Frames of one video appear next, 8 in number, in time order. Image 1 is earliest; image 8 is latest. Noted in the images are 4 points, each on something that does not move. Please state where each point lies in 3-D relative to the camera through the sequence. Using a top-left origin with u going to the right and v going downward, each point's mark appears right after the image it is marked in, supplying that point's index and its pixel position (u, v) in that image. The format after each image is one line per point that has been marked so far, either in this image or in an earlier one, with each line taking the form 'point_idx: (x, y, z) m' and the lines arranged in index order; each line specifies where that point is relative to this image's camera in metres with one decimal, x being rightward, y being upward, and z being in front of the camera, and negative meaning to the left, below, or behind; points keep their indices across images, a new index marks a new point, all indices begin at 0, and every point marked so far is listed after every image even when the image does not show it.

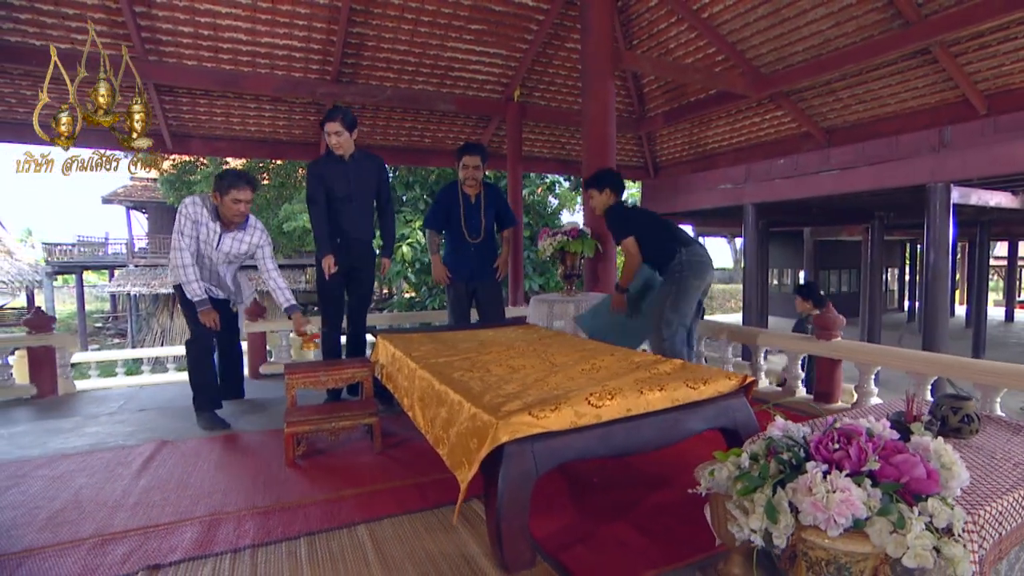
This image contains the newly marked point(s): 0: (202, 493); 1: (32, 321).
0: (-1.9, -1.3, +2.6) m
1: (-4.9, -0.4, +4.1) m
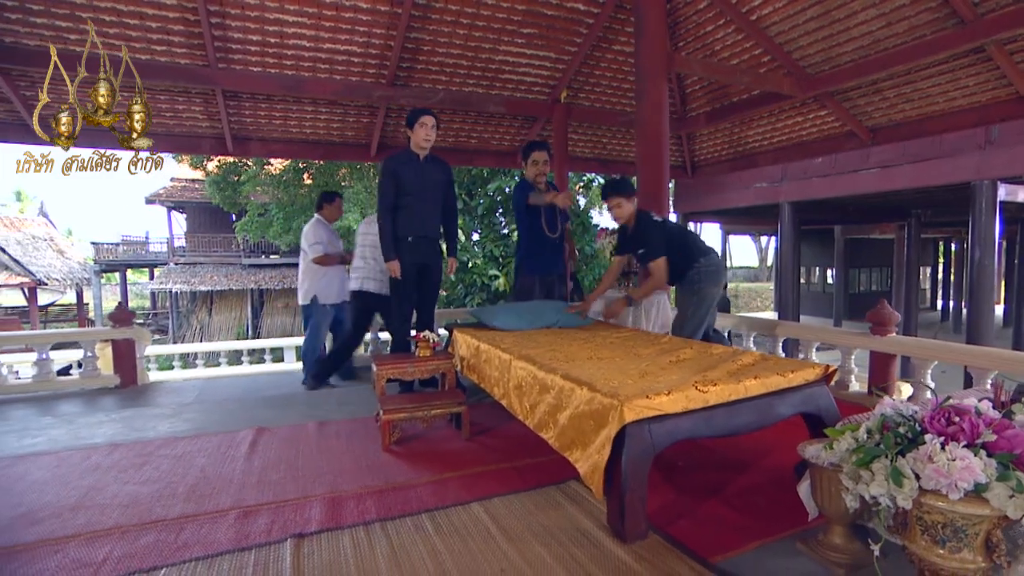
0: (-1.3, -1.3, +2.8) m
1: (-4.2, -0.3, +4.3) m
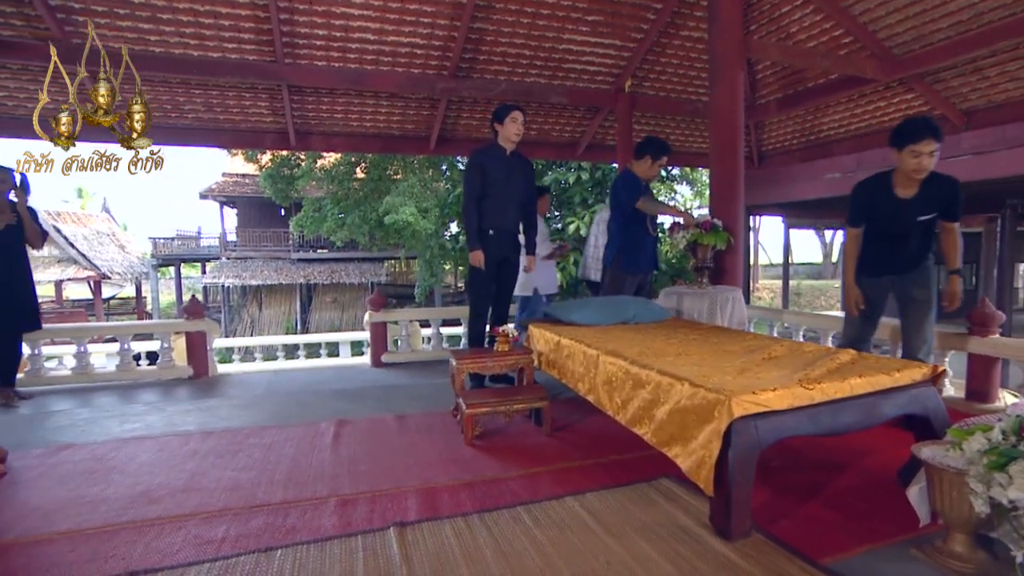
0: (-0.7, -1.2, +2.8) m
1: (-3.6, -0.2, +4.5) m
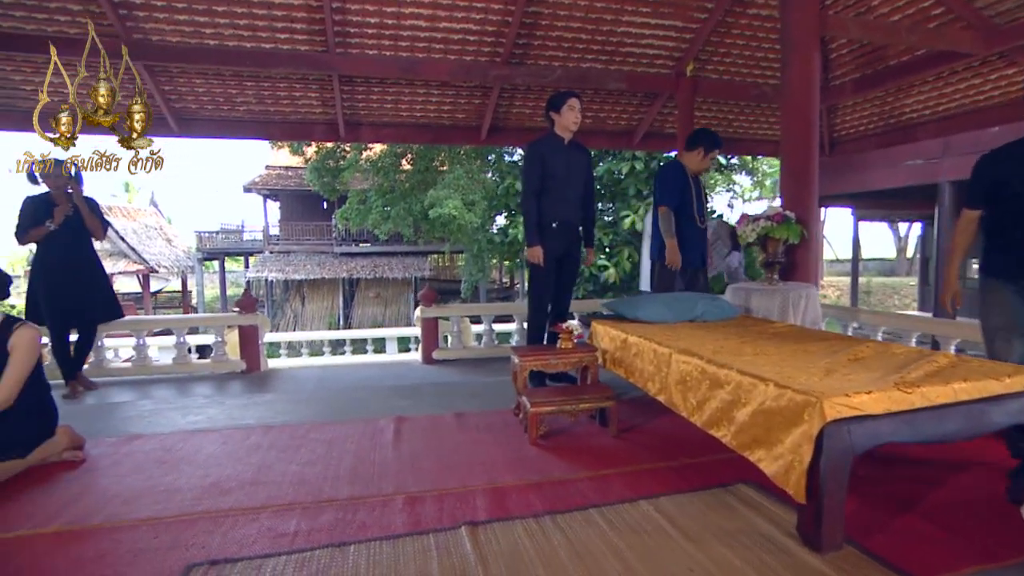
0: (-0.3, -1.2, +2.8) m
1: (-3.0, -0.1, +4.6) m
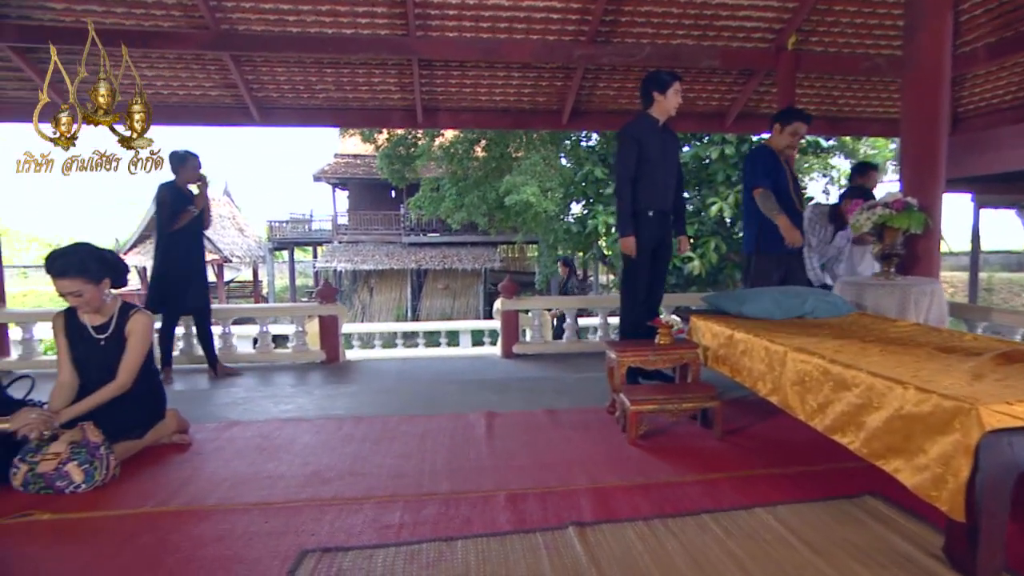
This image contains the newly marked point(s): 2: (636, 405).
0: (+0.3, -1.1, +2.7) m
1: (-2.3, 0.0, +4.7) m
2: (+0.8, -0.8, +2.8) m
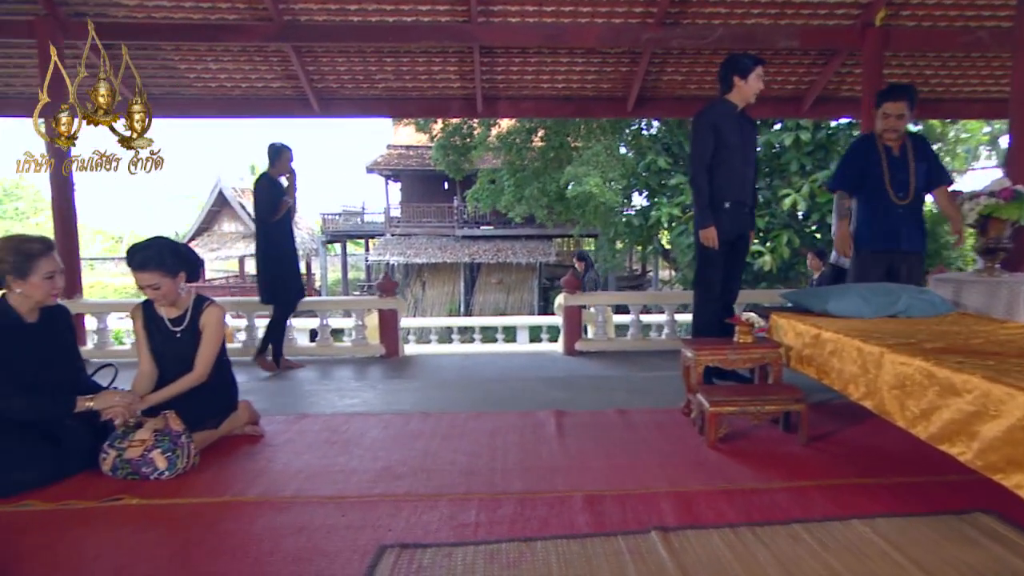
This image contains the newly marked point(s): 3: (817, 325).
0: (+0.8, -1.1, +2.6) m
1: (-1.7, +0.1, +4.7) m
2: (+1.3, -0.8, +2.6) m
3: (+1.9, -0.2, +2.6) m
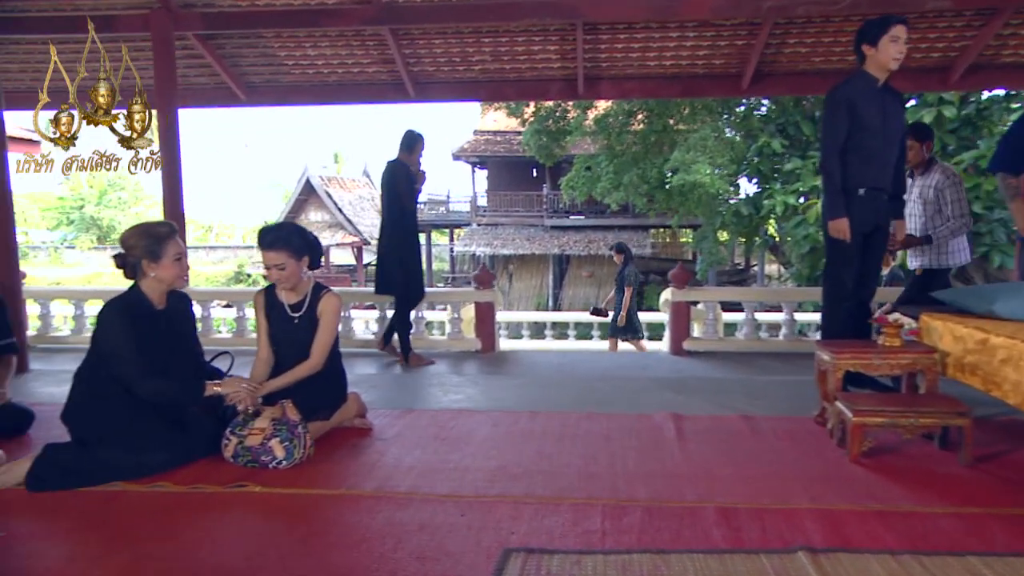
0: (+1.5, -1.1, +2.4) m
1: (-0.8, +0.2, +4.6) m
2: (+2.0, -0.7, +2.4) m
3: (+2.7, -0.2, +2.3) m
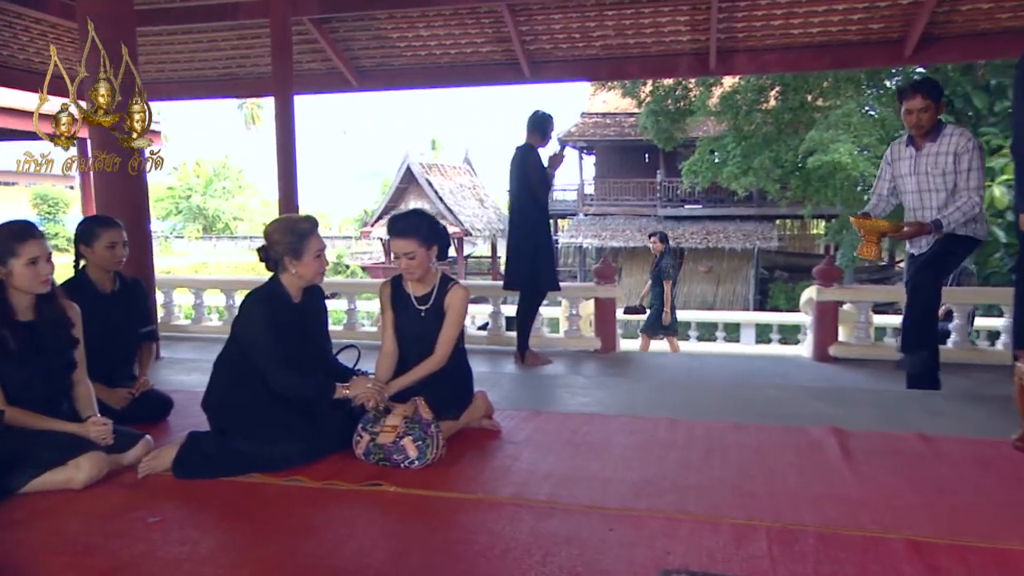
0: (+2.3, -1.1, +2.1) m
1: (+0.2, +0.3, +4.5) m
2: (+2.8, -0.8, +2.0) m
3: (+3.5, -0.3, +1.9) m
